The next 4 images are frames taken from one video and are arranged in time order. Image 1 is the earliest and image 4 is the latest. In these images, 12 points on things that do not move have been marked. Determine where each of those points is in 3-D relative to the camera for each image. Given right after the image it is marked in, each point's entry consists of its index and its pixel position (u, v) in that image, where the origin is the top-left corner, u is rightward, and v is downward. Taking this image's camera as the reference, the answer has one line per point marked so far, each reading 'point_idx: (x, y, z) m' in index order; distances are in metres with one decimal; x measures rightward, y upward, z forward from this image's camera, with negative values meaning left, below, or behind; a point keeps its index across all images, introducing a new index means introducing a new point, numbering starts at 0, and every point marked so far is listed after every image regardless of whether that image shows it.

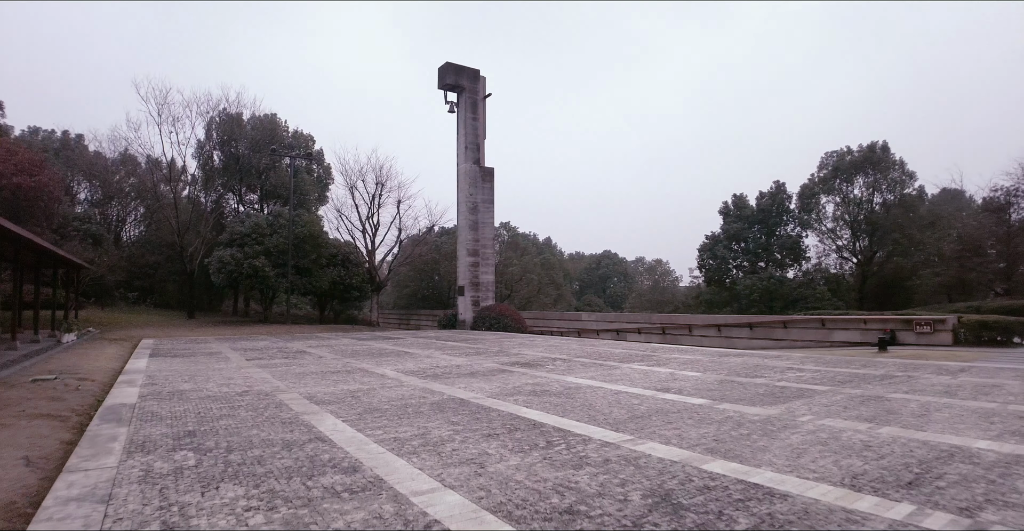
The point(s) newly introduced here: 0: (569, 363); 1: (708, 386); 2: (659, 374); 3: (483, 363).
0: (+0.8, -1.4, +7.9) m
1: (+2.3, -1.4, +6.2) m
2: (+1.9, -1.4, +7.1) m
3: (-0.4, -1.5, +8.1) m
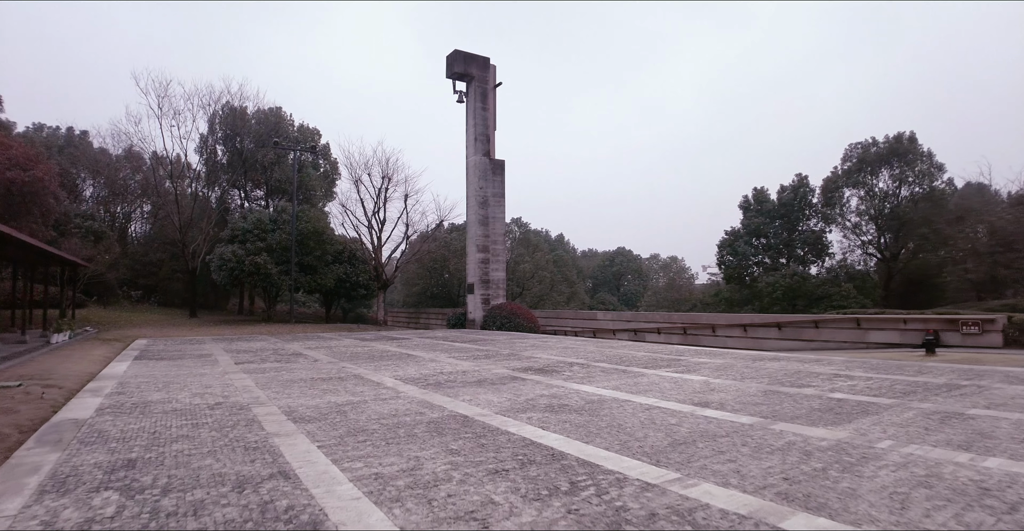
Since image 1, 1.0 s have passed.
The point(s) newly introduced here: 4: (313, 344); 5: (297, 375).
0: (+1.0, -1.4, +7.1) m
1: (+2.4, -1.3, +5.3) m
2: (+2.1, -1.4, +6.2) m
3: (-0.3, -1.4, +7.3) m
4: (-4.3, -1.7, +11.7) m
5: (-2.9, -1.5, +7.2) m
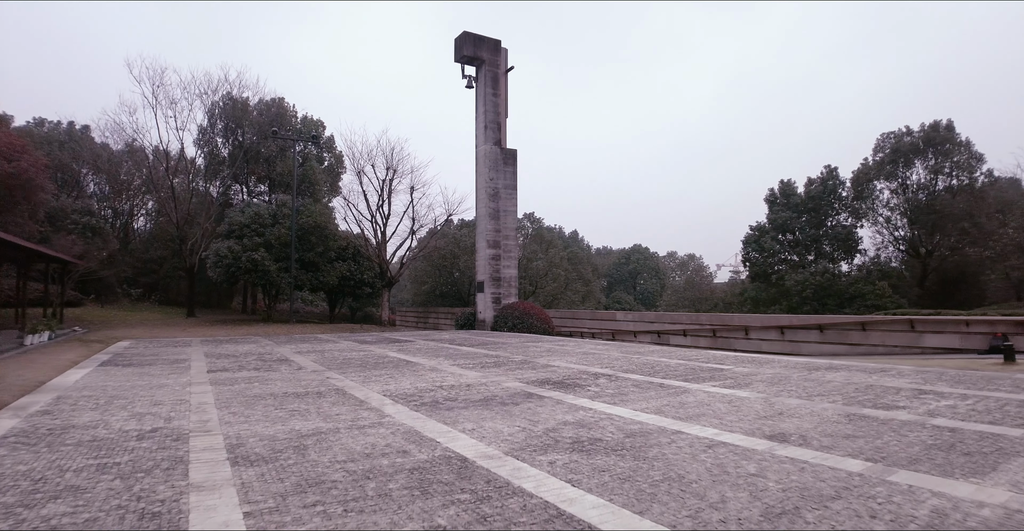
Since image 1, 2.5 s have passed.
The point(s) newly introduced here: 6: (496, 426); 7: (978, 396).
0: (+1.1, -1.3, +5.9) m
1: (+2.5, -1.2, +4.1) m
2: (+2.2, -1.3, +5.0) m
3: (-0.1, -1.3, +6.1) m
4: (-4.1, -1.6, +10.6) m
5: (-2.7, -1.4, +6.1) m
6: (-0.1, -1.2, +4.0) m
7: (+4.9, -1.4, +5.7) m
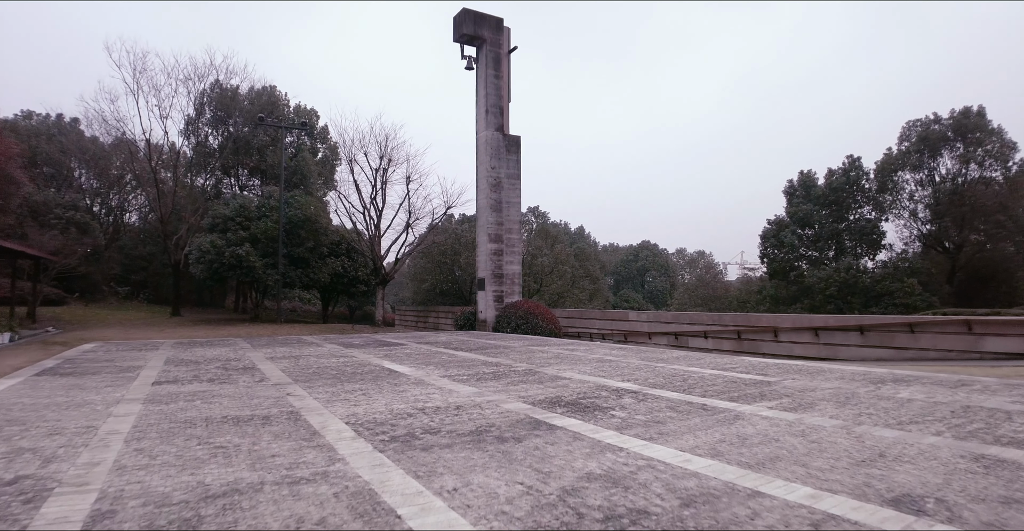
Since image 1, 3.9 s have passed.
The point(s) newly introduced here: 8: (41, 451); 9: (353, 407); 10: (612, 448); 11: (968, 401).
0: (+1.2, -1.2, +4.6) m
1: (+2.5, -1.2, +2.8) m
2: (+2.2, -1.2, +3.7) m
3: (-0.1, -1.2, +4.9) m
4: (-4.0, -1.5, +9.4) m
5: (-2.7, -1.3, +4.9) m
6: (-0.1, -1.1, +2.8) m
7: (+4.9, -1.3, +4.4) m
8: (-3.2, -1.2, +3.7) m
9: (-1.4, -1.2, +4.7) m
10: (+0.6, -1.1, +3.4) m
11: (+4.4, -1.3, +5.2) m
